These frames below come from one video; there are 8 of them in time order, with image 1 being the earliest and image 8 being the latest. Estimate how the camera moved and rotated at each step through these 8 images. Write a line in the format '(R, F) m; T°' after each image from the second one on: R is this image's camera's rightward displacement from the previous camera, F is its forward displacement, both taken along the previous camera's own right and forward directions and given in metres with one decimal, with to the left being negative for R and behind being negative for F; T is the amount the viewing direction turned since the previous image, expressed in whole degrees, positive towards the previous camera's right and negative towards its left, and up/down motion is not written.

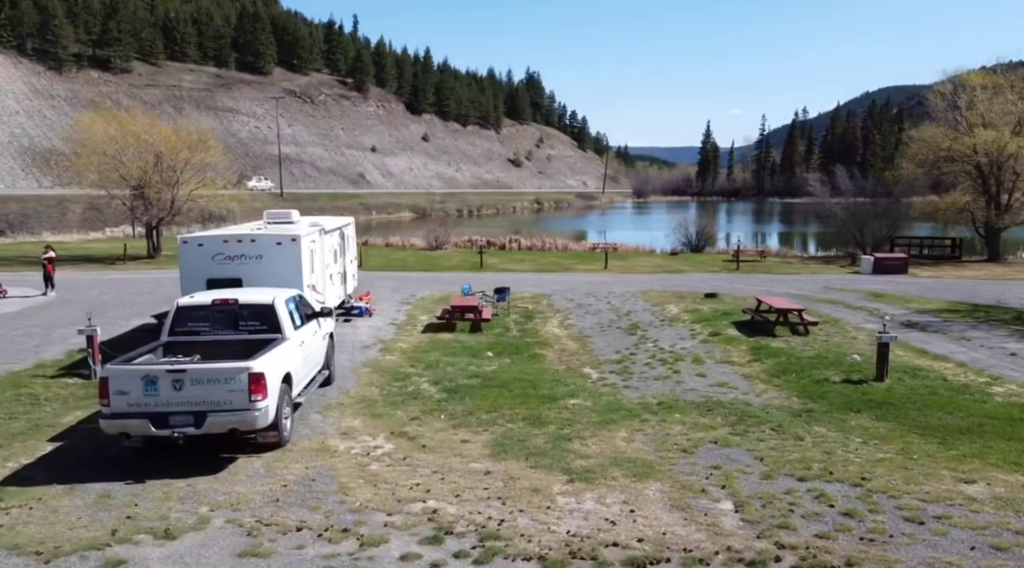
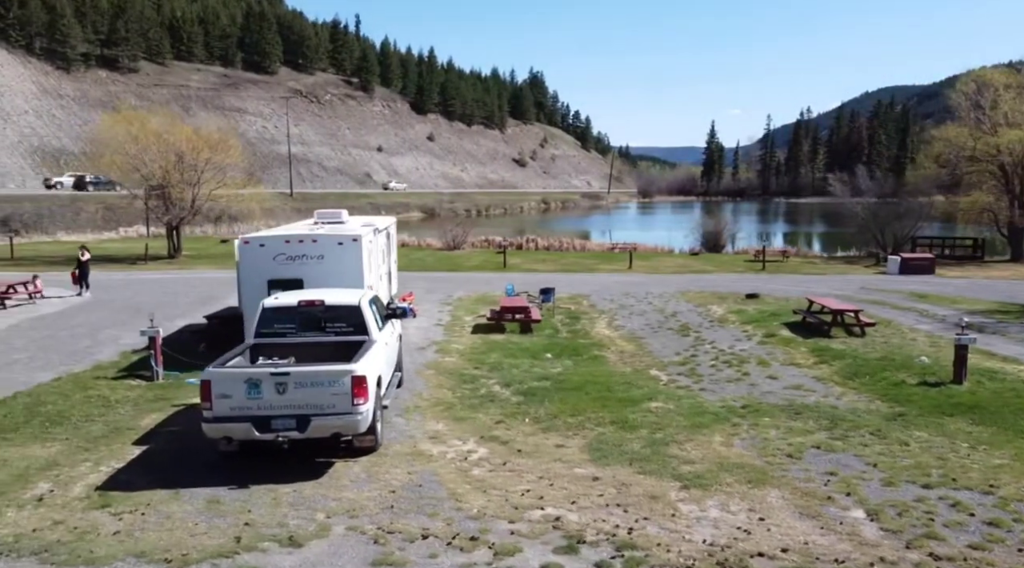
(-1.0, +0.2) m; 0°
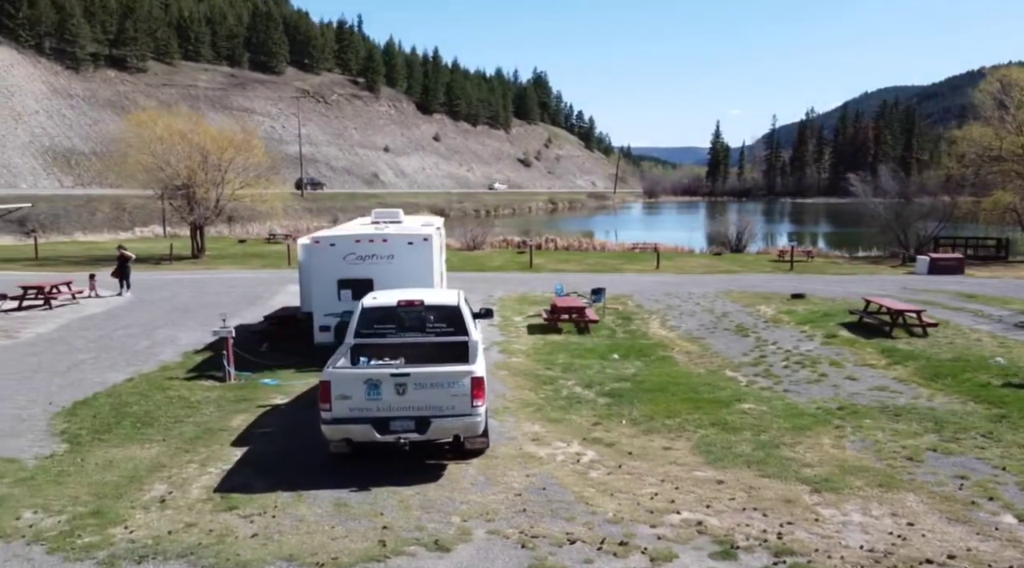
(-1.2, +0.1) m; 0°
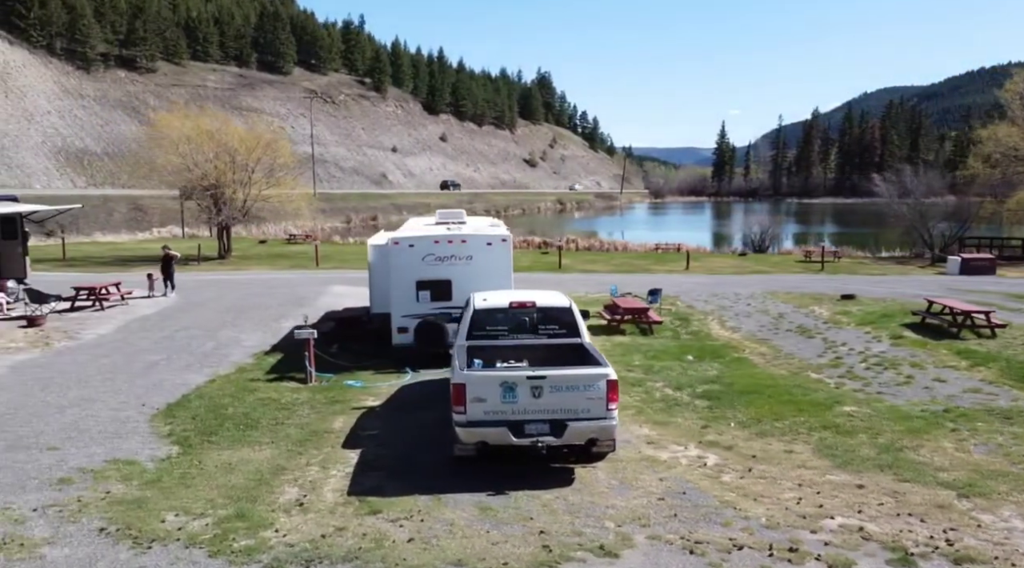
(-1.3, +0.1) m; 0°
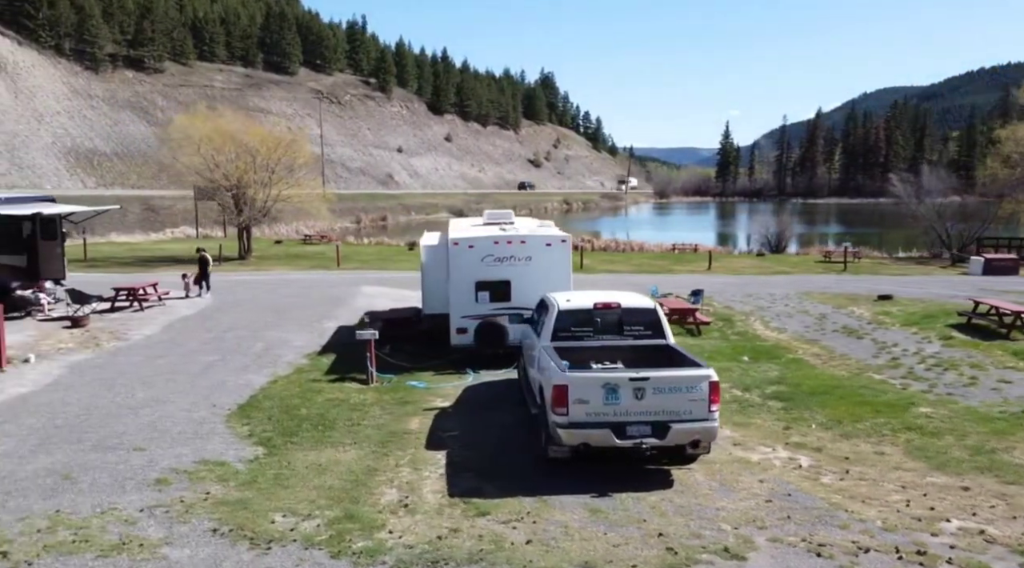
(-1.0, 0.0) m; 0°
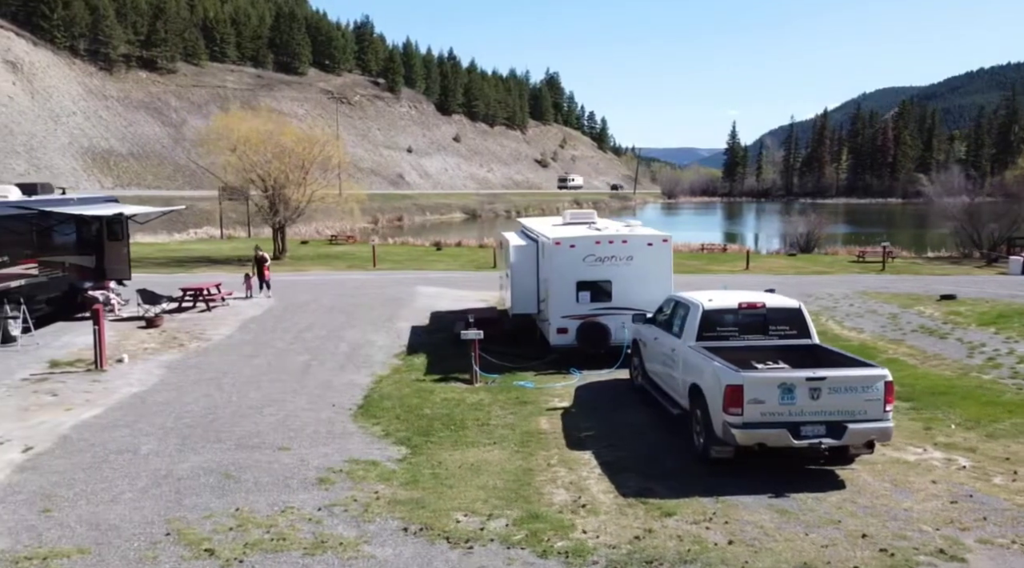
(-1.6, 0.0) m; -1°
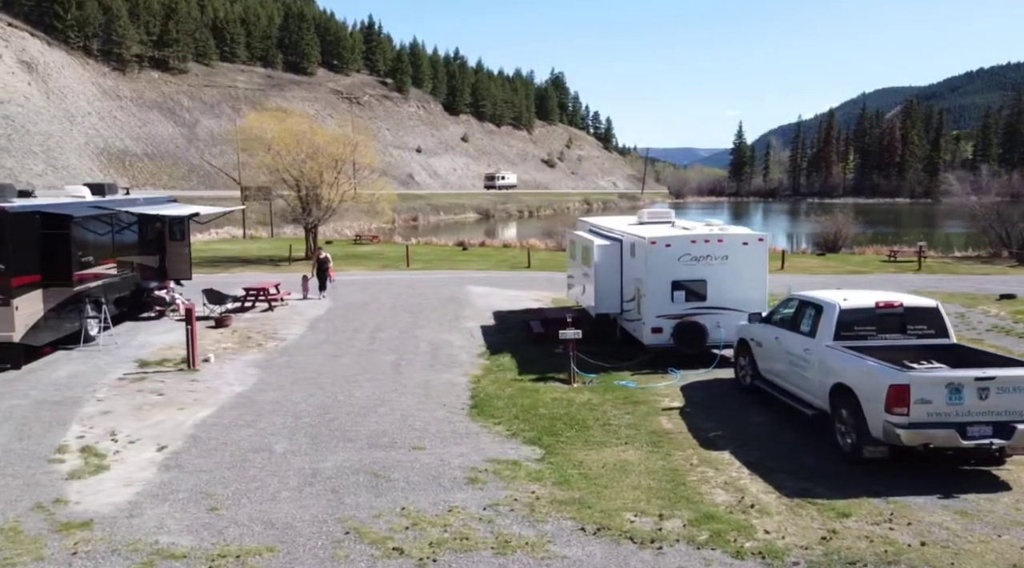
(-1.5, 0.0) m; -1°
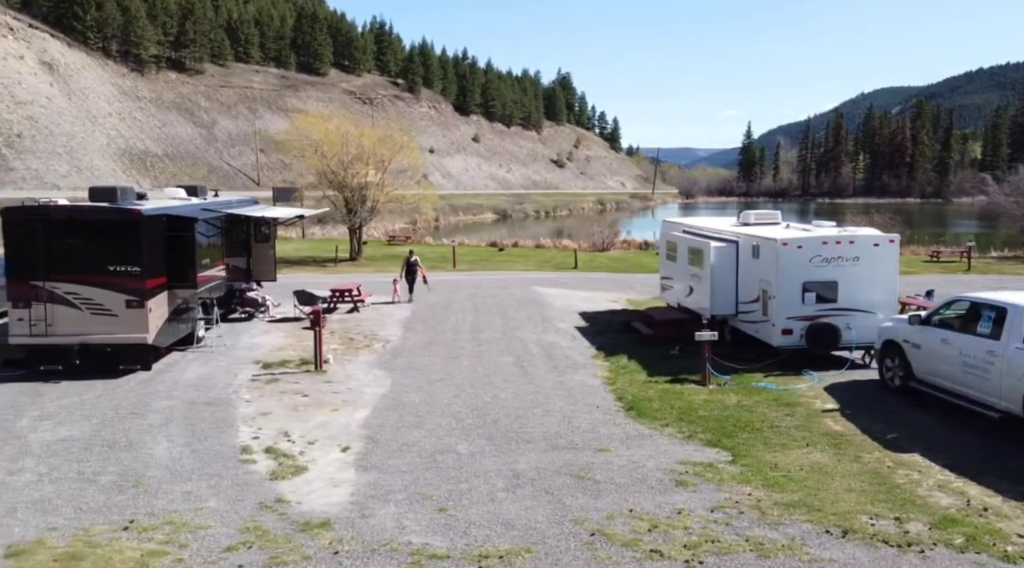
(-2.1, 0.0) m; -1°
